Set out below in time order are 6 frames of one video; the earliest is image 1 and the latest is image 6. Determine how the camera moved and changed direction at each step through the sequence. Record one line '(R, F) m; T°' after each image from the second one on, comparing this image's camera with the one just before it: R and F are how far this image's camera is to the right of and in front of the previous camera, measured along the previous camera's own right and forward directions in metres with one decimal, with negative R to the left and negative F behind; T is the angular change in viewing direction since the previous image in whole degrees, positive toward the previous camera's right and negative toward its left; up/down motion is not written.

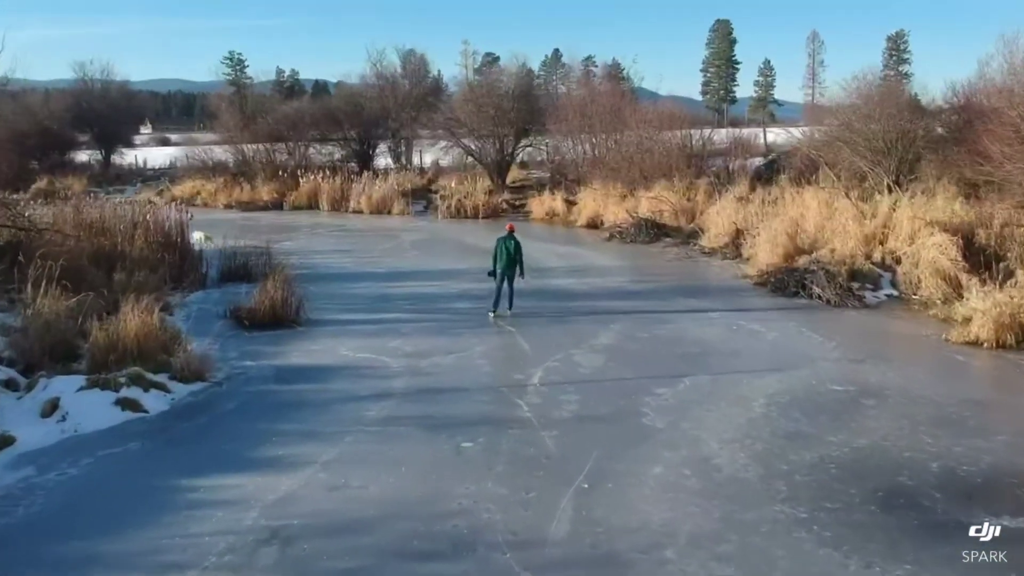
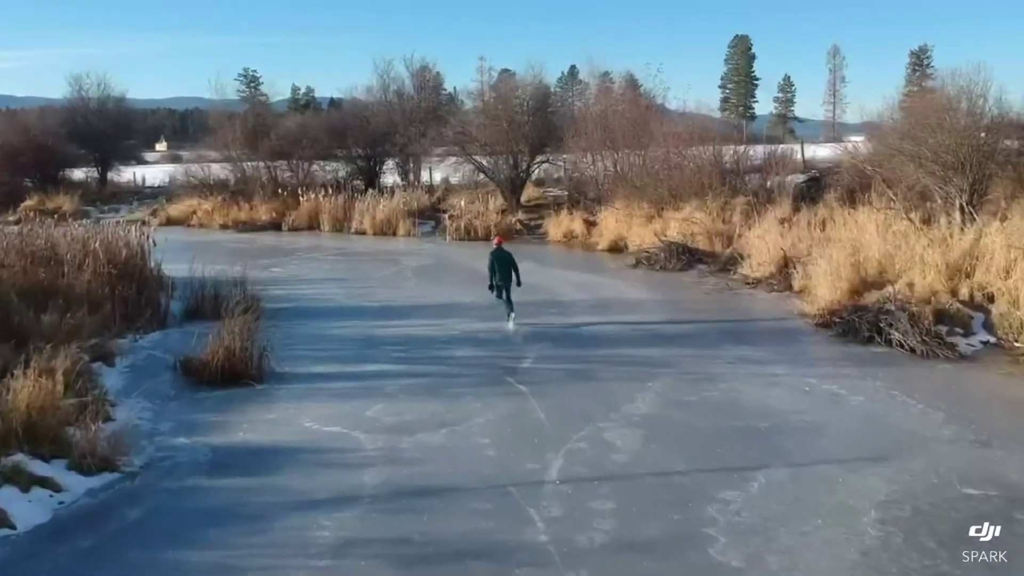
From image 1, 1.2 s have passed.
(0.0, +2.1) m; -1°
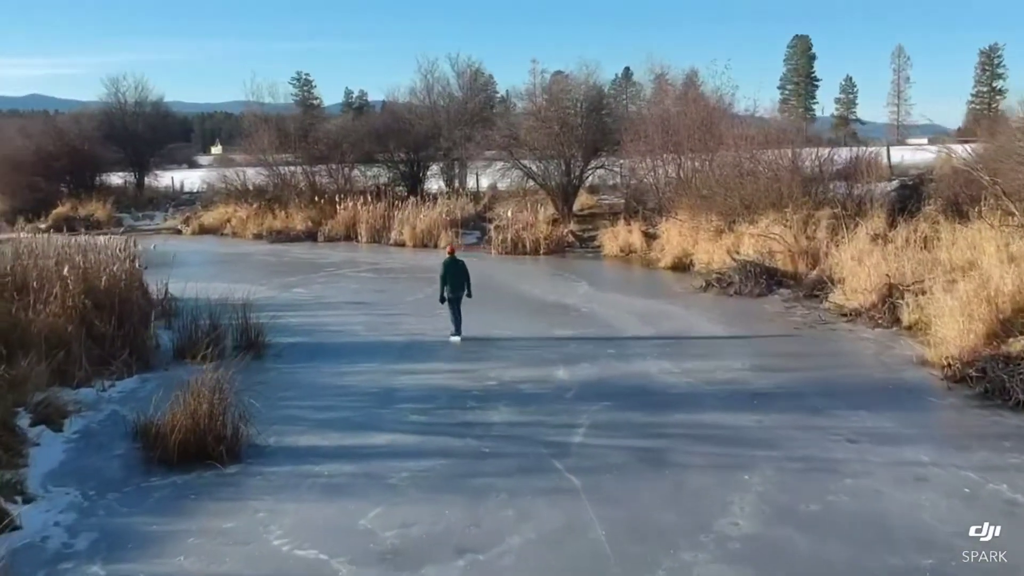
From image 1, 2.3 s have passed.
(0.0, +2.1) m; -3°
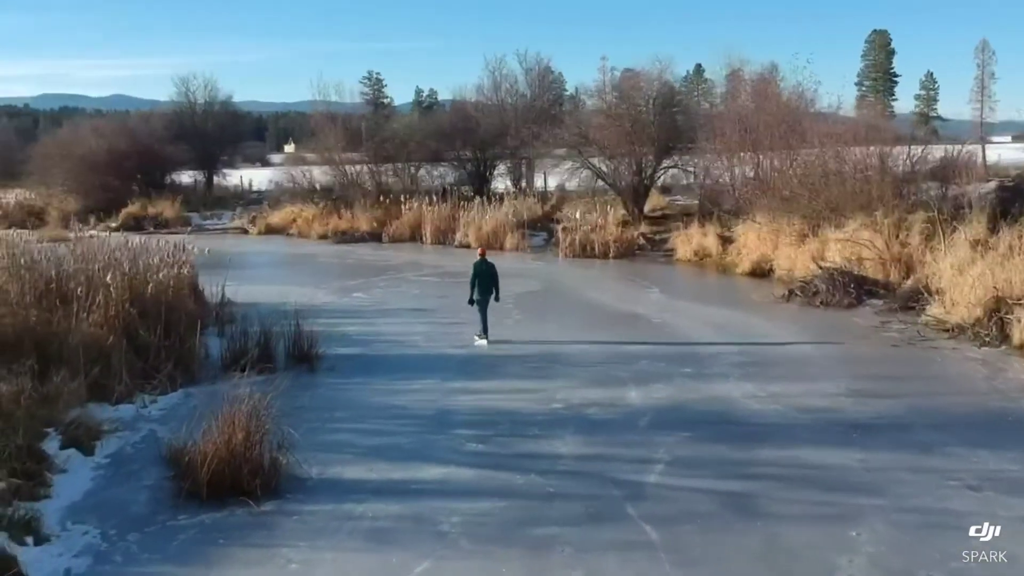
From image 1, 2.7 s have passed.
(0.0, +0.8) m; -4°
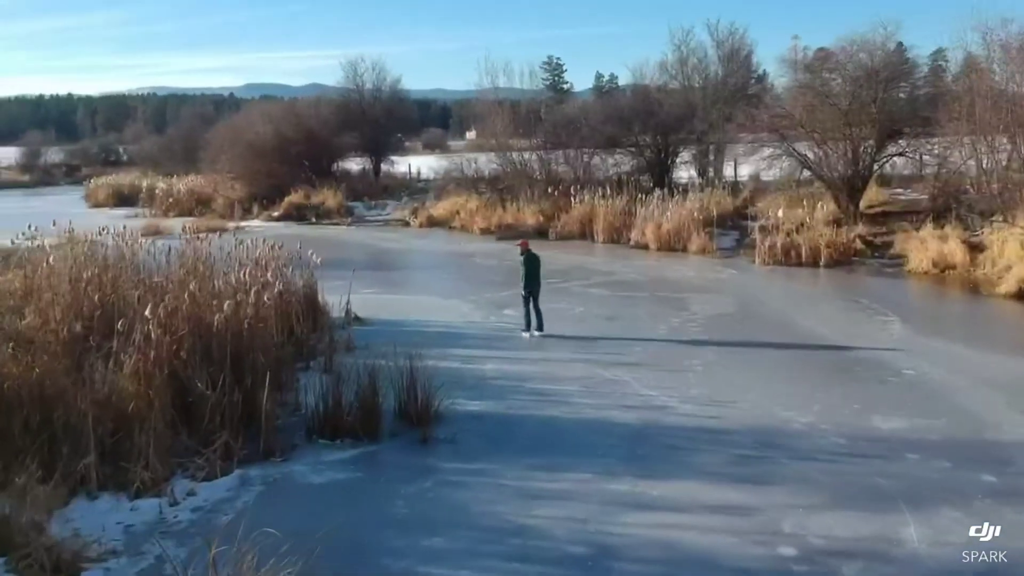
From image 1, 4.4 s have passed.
(-0.1, +3.0) m; -10°
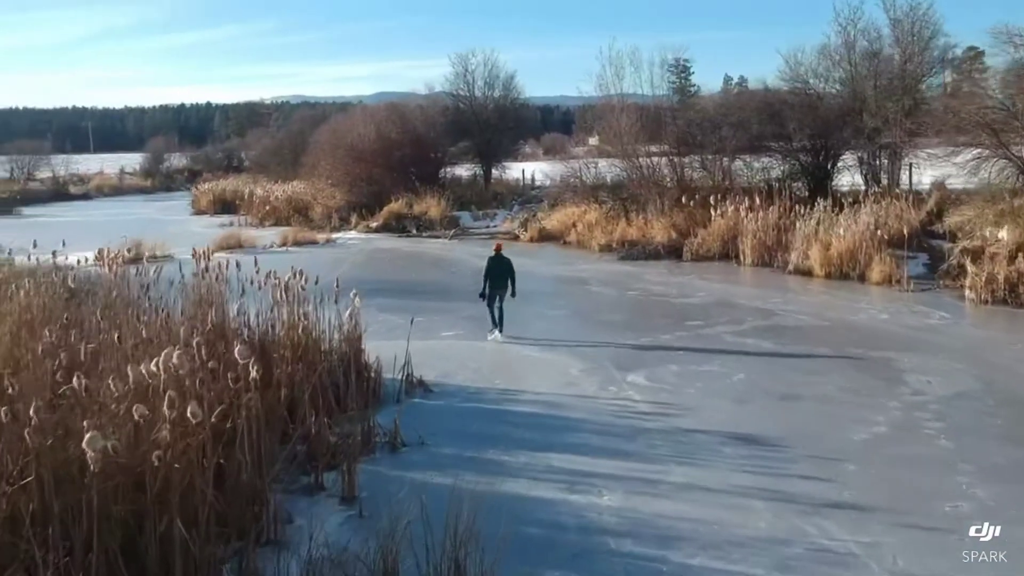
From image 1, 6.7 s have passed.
(-0.1, +3.7) m; -7°
